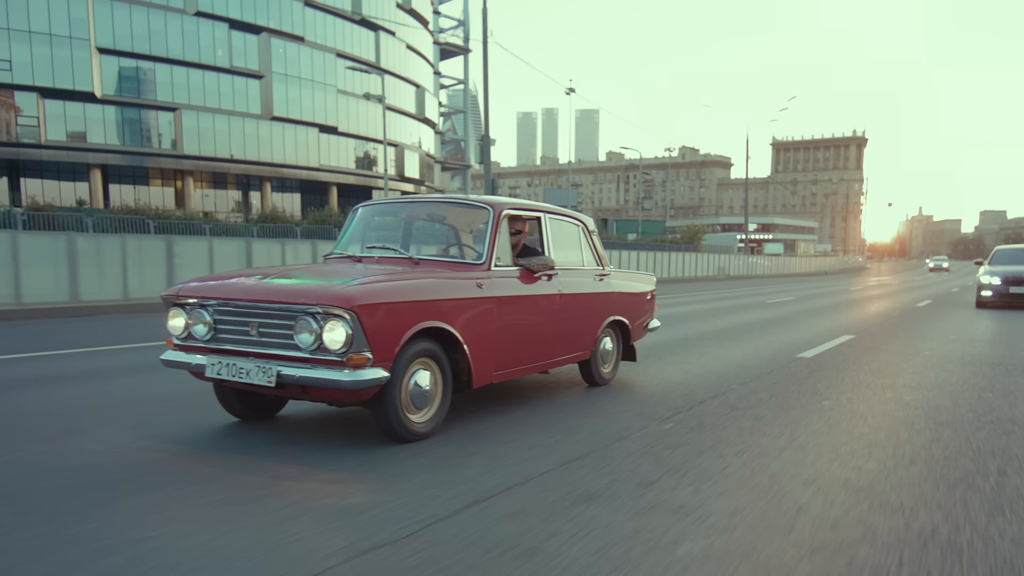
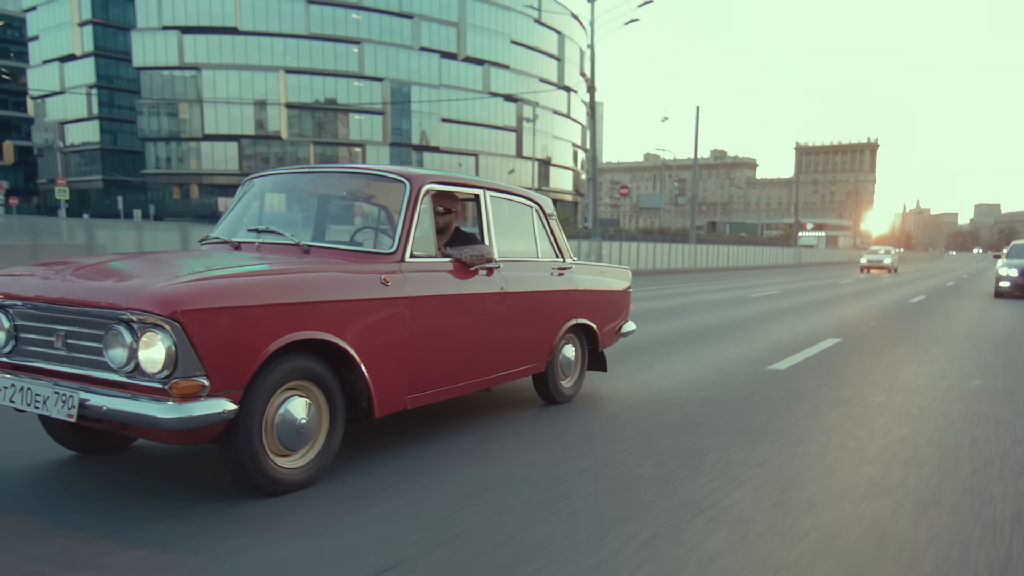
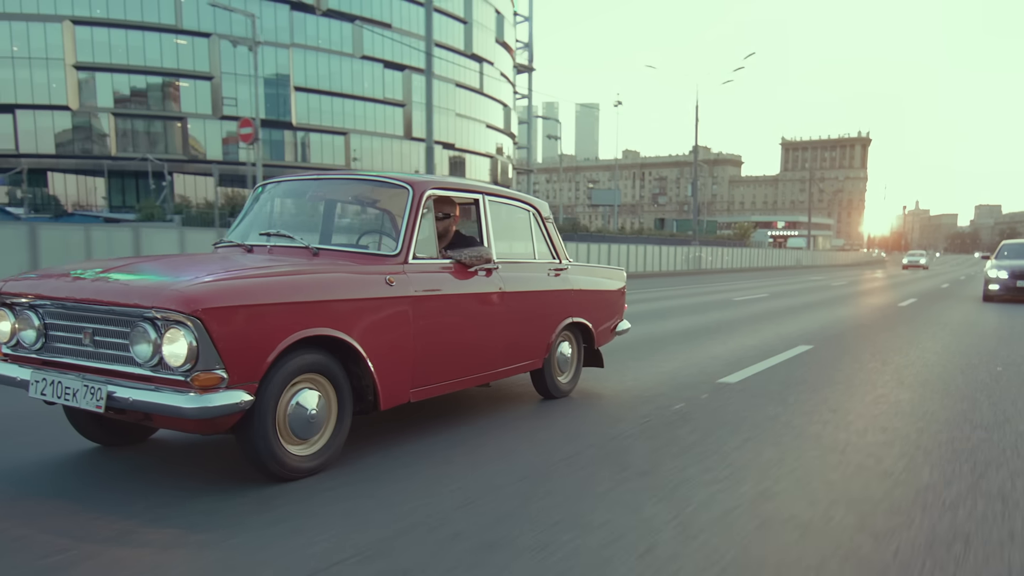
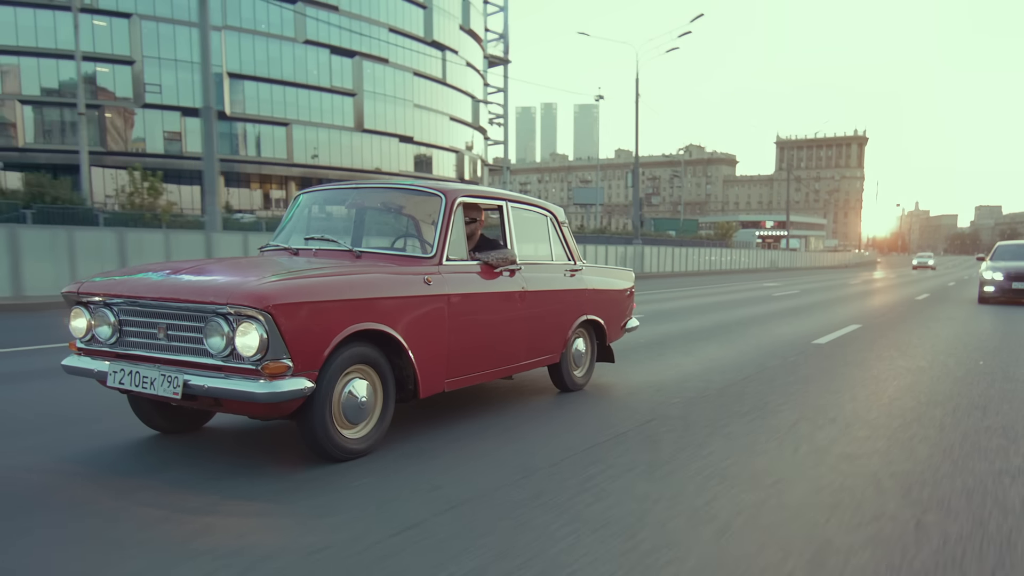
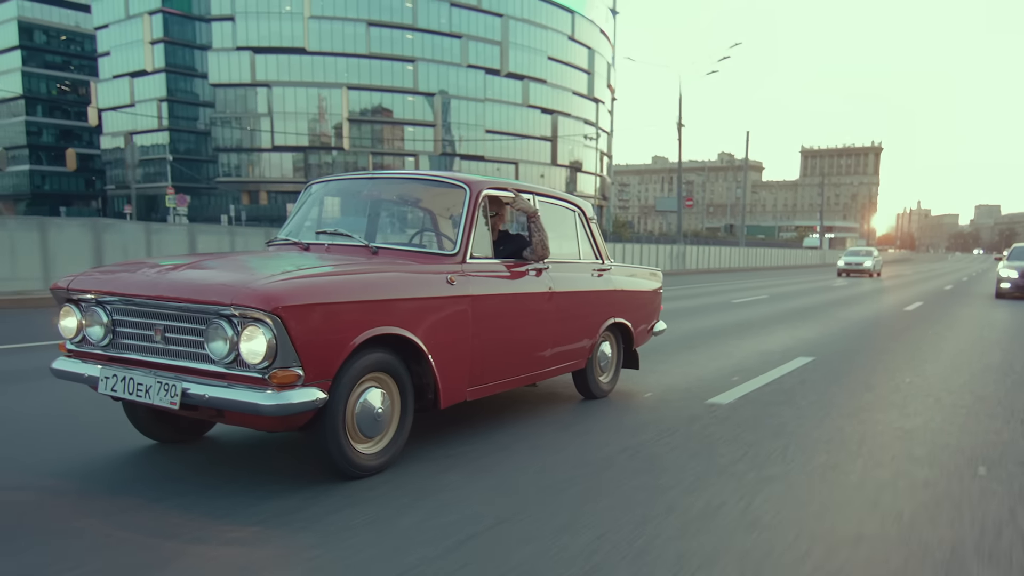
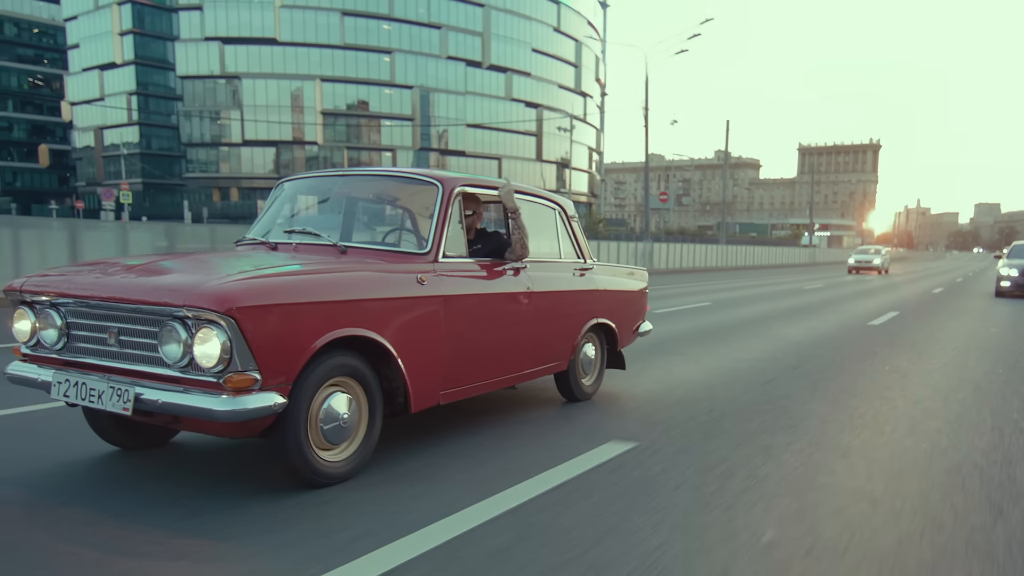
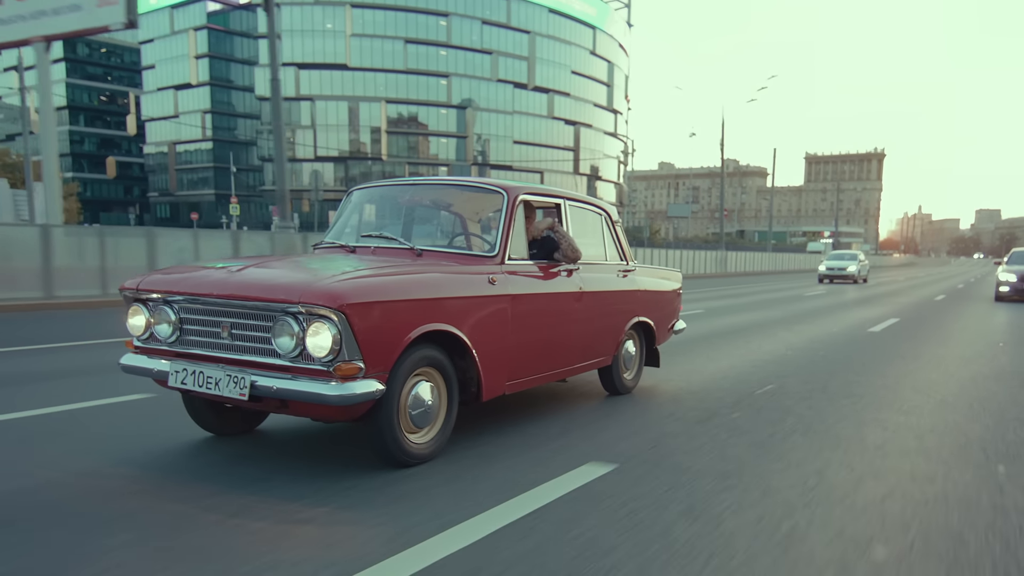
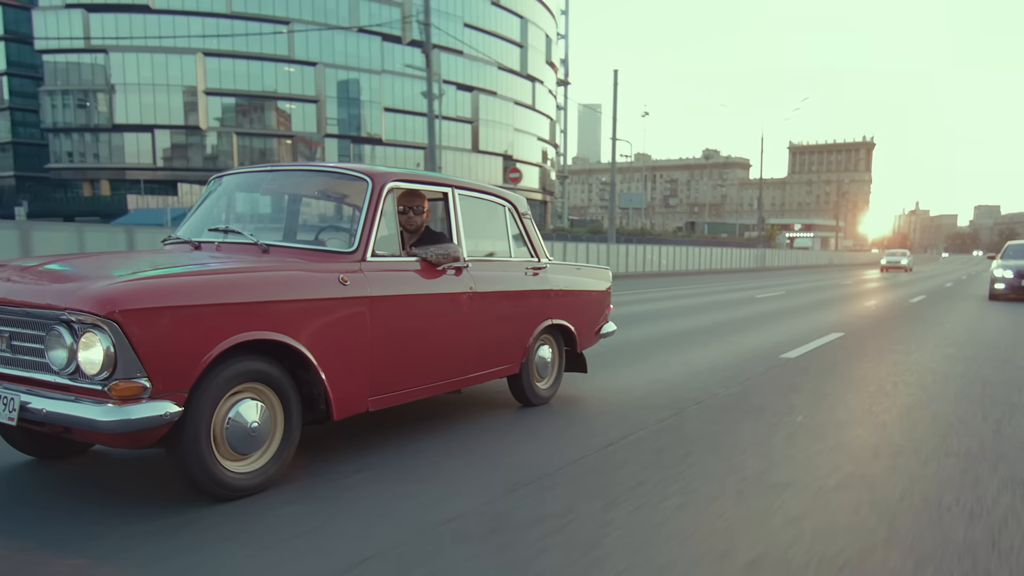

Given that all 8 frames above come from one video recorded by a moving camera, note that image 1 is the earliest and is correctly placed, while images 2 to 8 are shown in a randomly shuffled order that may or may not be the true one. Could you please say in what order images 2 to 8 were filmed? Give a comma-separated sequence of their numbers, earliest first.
4, 3, 8, 2, 6, 5, 7
